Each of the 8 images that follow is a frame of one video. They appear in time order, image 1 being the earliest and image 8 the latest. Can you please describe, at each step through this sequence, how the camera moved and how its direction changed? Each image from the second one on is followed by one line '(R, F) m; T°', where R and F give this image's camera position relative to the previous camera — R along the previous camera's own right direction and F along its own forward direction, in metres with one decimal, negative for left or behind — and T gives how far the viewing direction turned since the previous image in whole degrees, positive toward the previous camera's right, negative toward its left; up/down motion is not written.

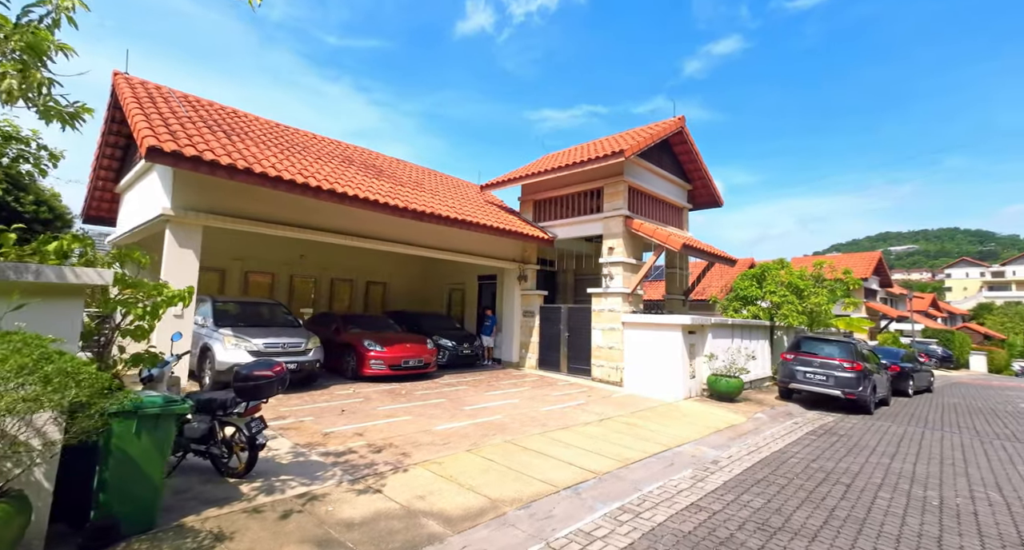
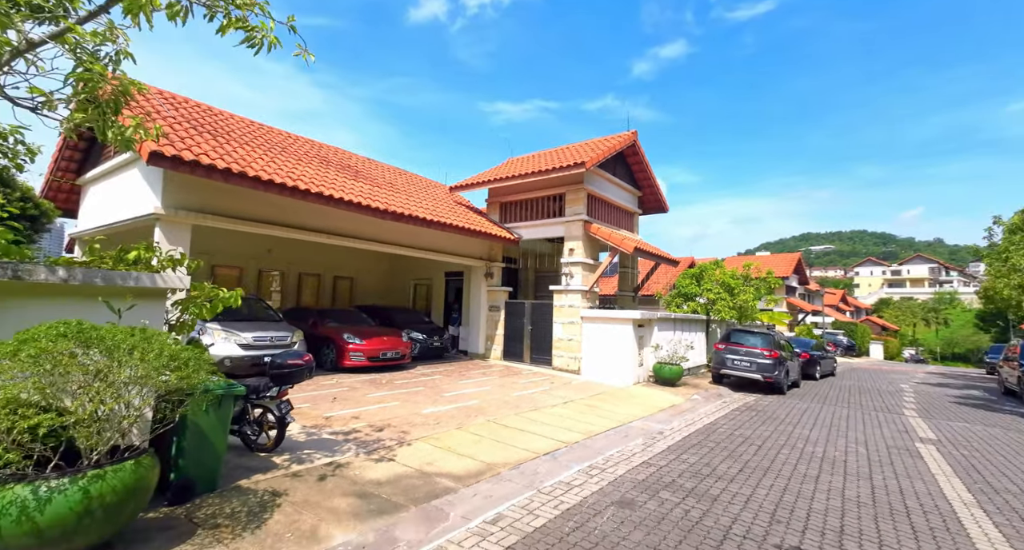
(-0.6, -1.0) m; +6°
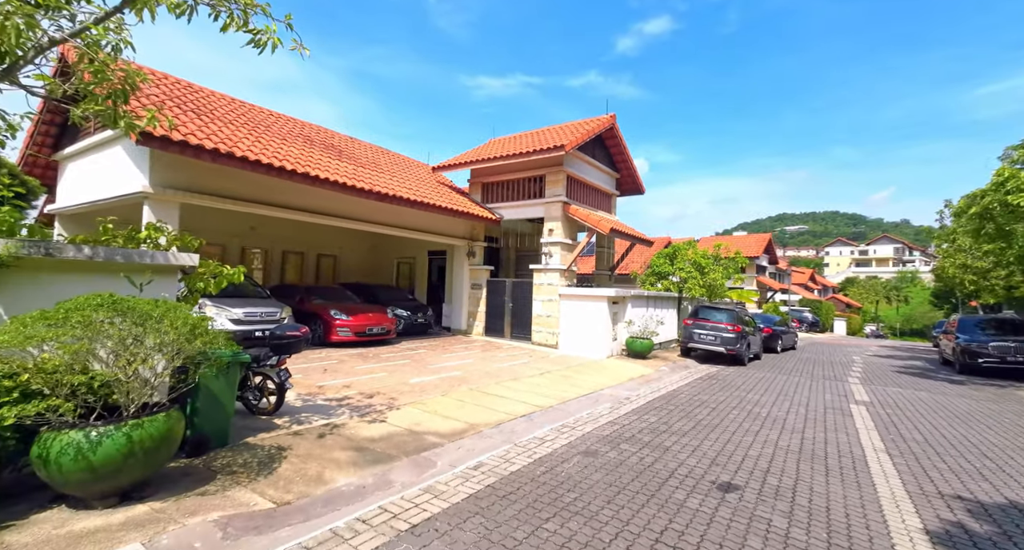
(0.0, -0.6) m; +2°
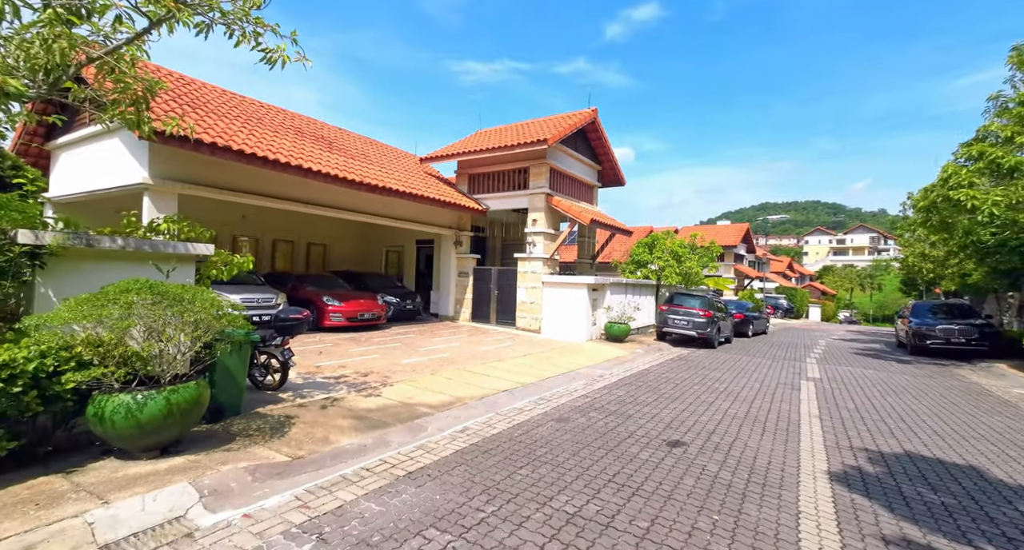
(+0.1, -0.7) m; +2°
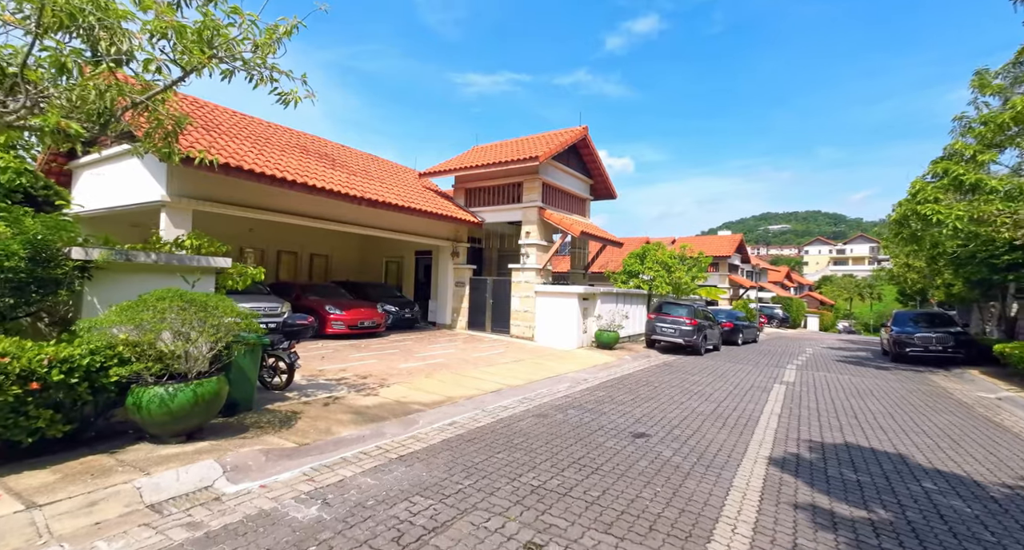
(+0.2, -0.7) m; 0°
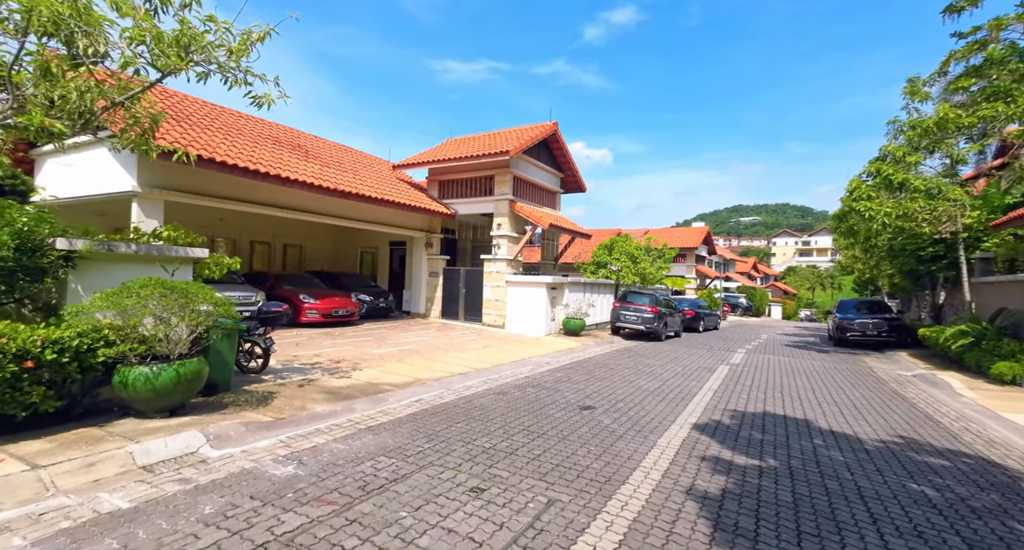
(+0.2, -0.6) m; +3°
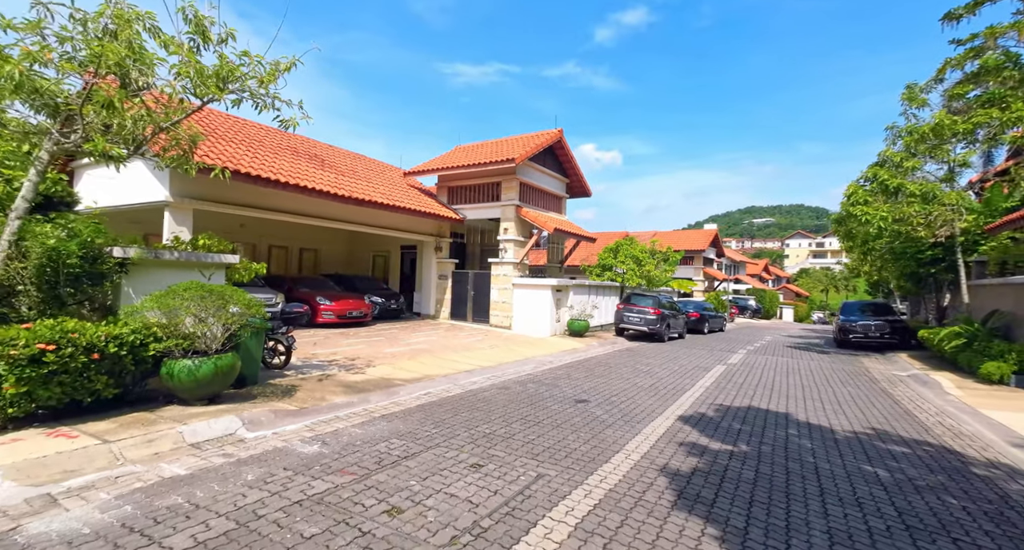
(+0.1, -0.6) m; -1°
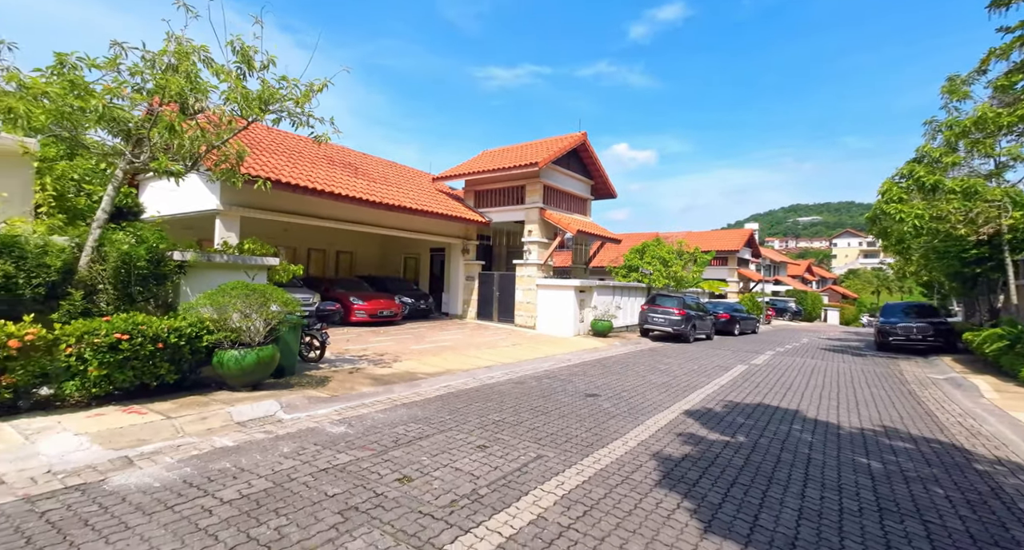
(+0.3, -0.5) m; -4°
